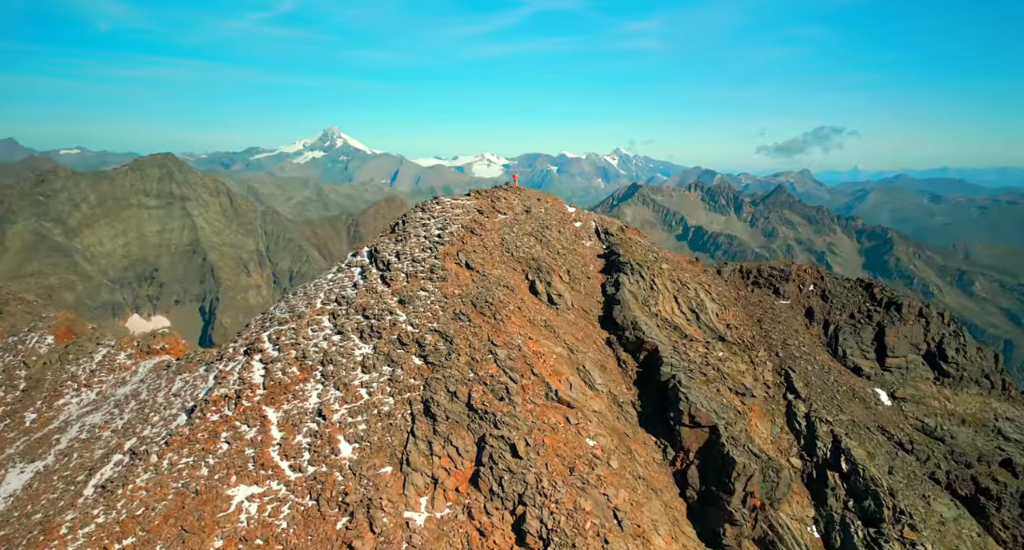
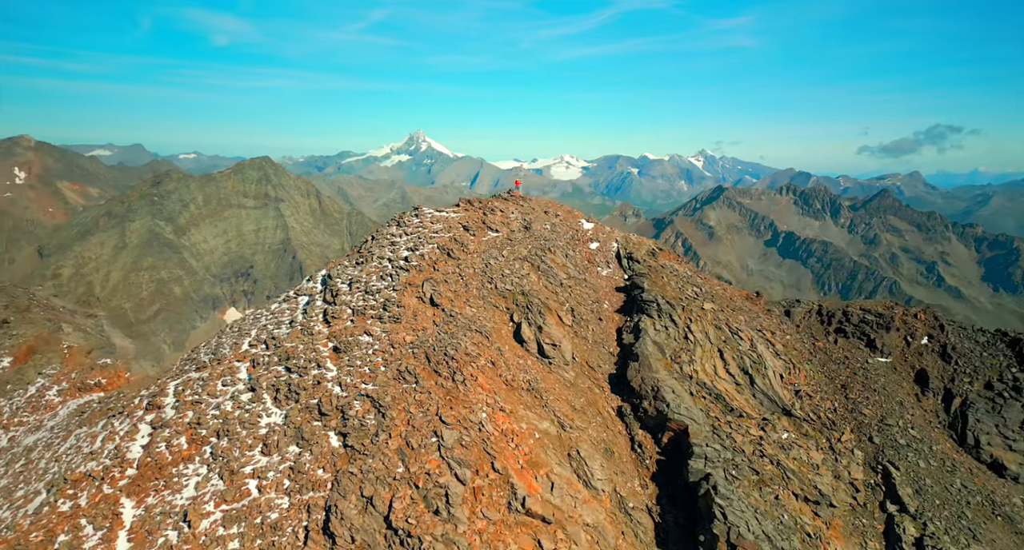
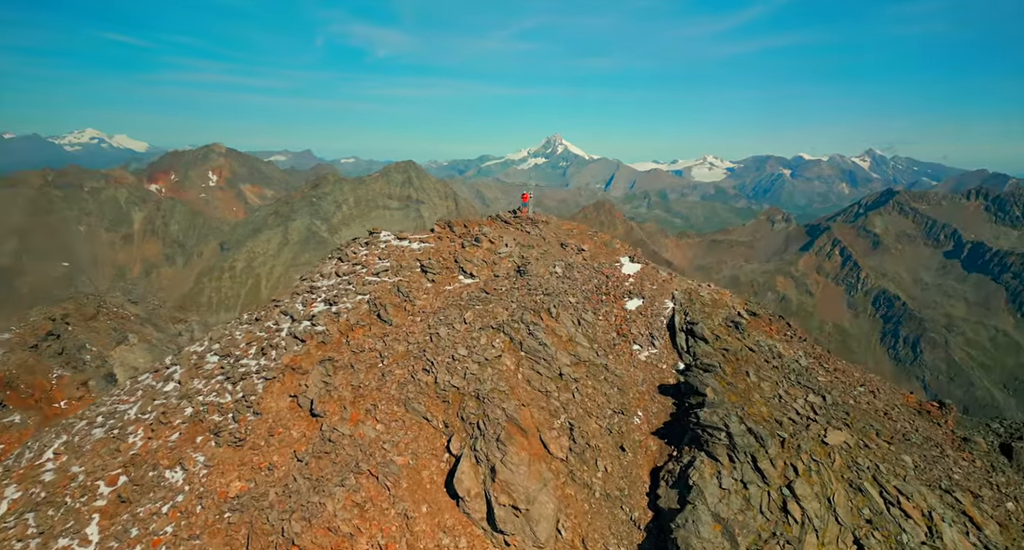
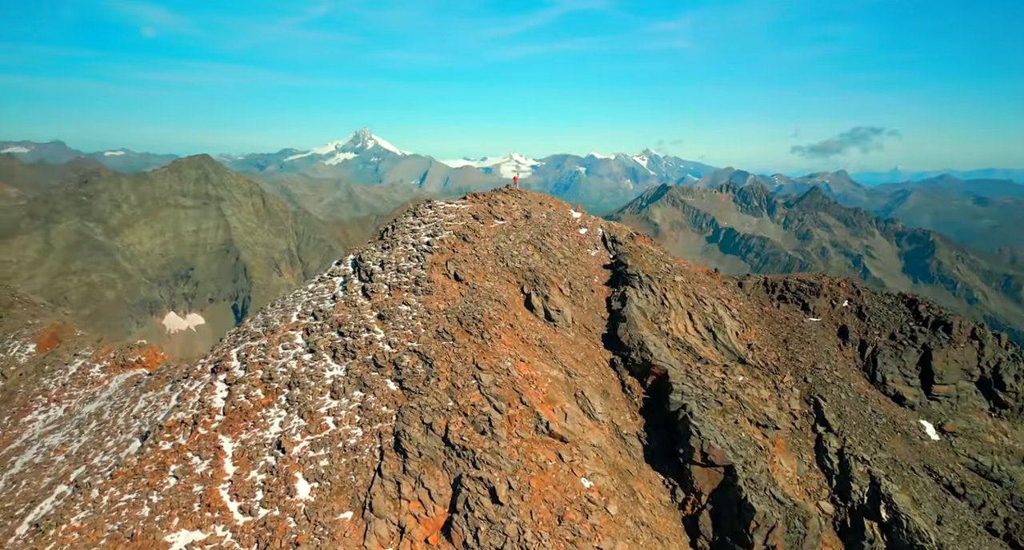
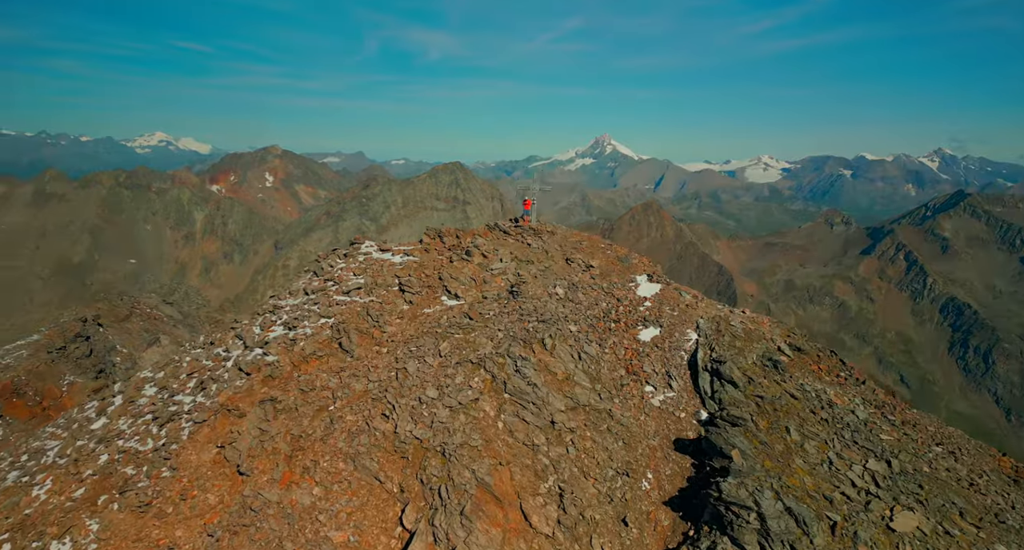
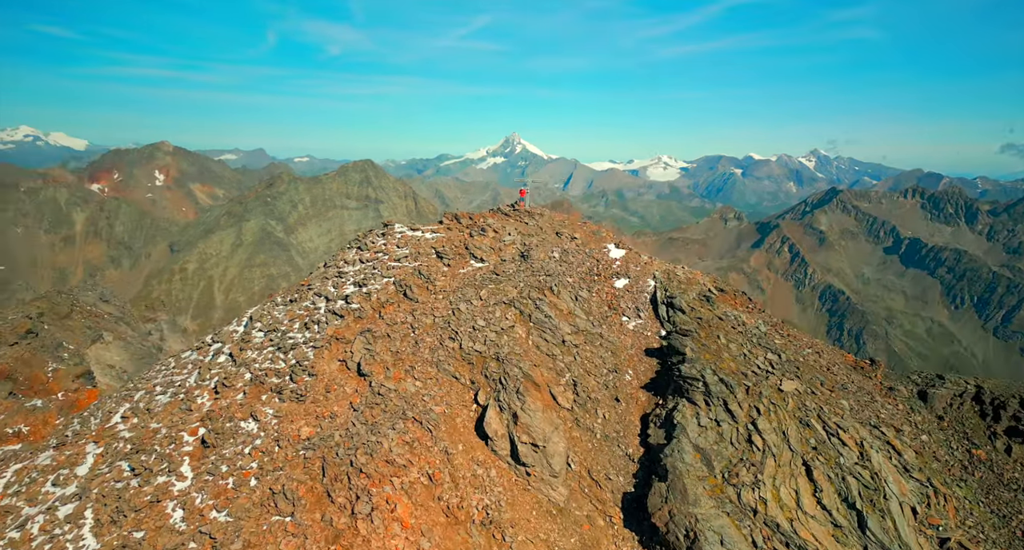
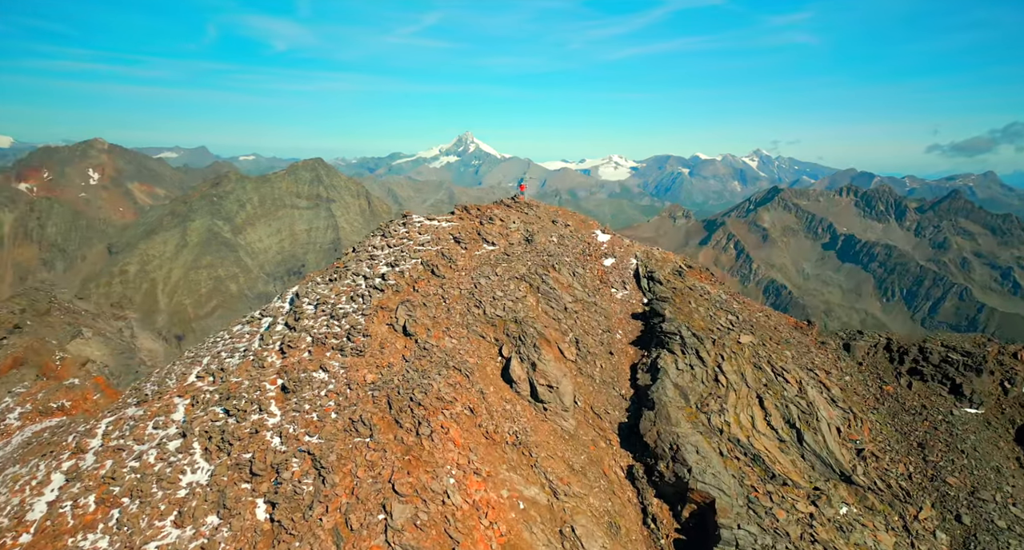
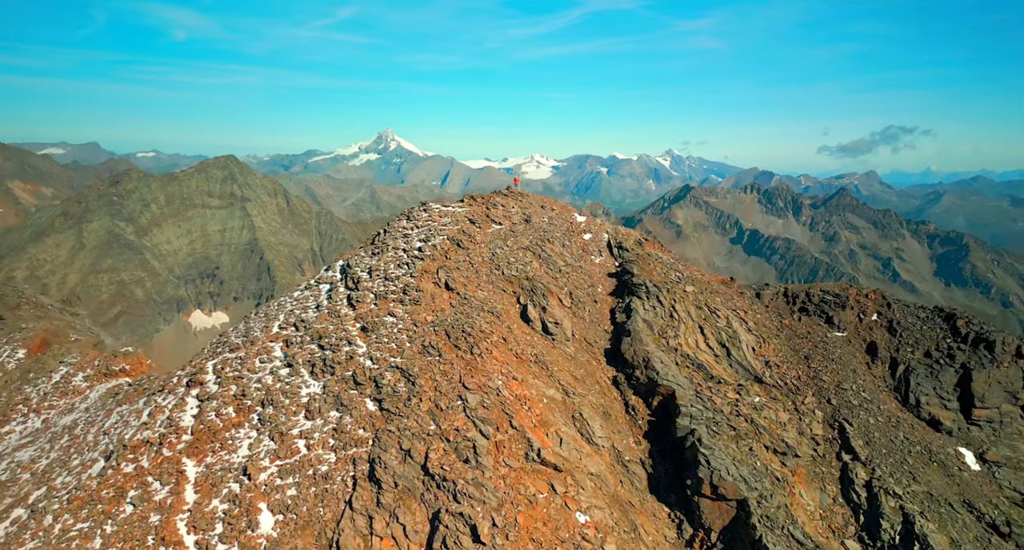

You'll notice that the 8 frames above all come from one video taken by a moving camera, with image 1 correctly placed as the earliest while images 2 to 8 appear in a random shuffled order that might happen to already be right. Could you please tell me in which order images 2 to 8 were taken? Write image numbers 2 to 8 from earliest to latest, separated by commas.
4, 8, 2, 7, 6, 3, 5
